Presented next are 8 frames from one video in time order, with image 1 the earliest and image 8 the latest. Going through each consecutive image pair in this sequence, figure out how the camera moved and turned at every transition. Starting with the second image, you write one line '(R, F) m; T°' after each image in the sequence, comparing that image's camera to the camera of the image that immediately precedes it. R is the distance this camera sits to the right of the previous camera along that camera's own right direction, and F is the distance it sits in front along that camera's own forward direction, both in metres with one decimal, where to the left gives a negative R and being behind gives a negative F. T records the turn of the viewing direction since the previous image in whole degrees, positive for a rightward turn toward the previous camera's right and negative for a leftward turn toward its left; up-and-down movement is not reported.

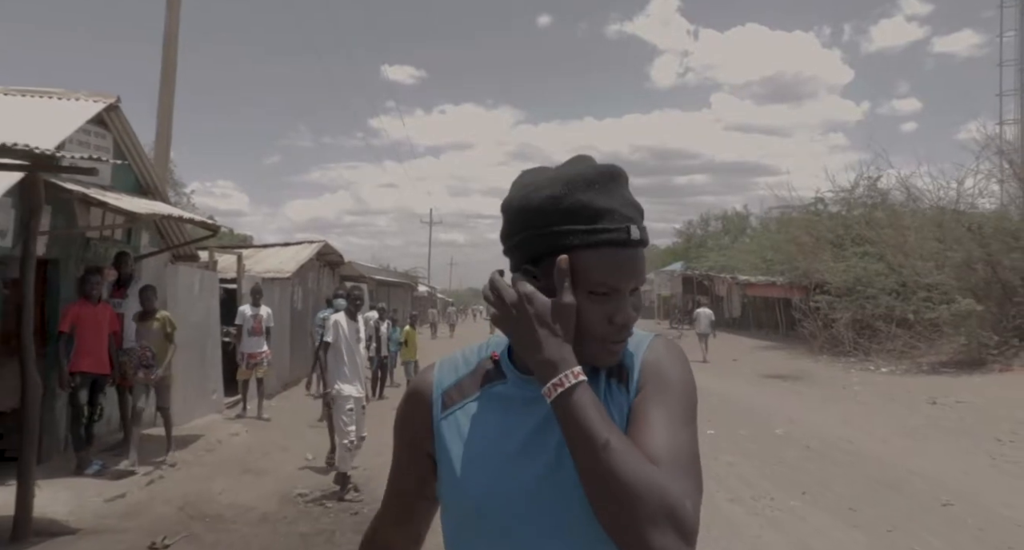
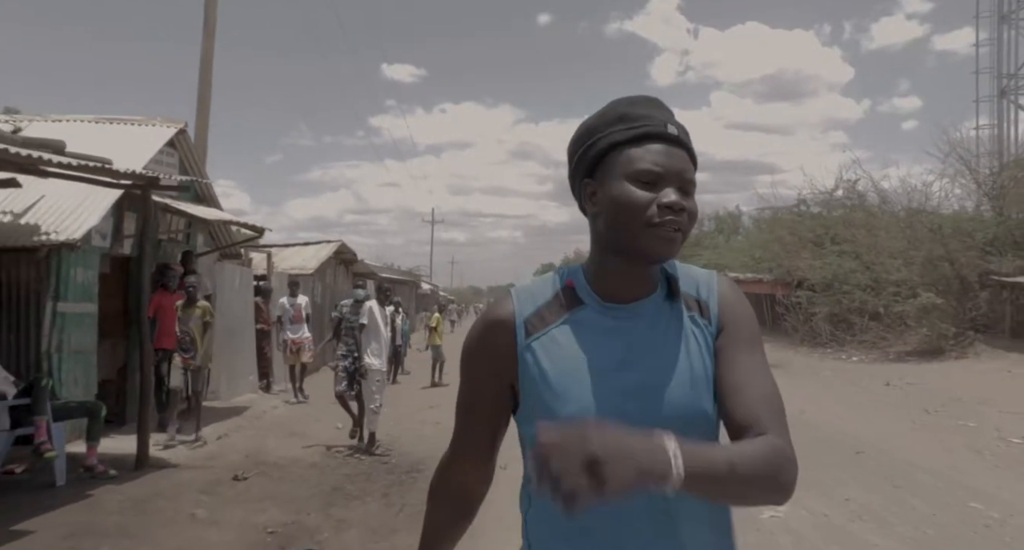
(0.0, -1.5) m; 0°
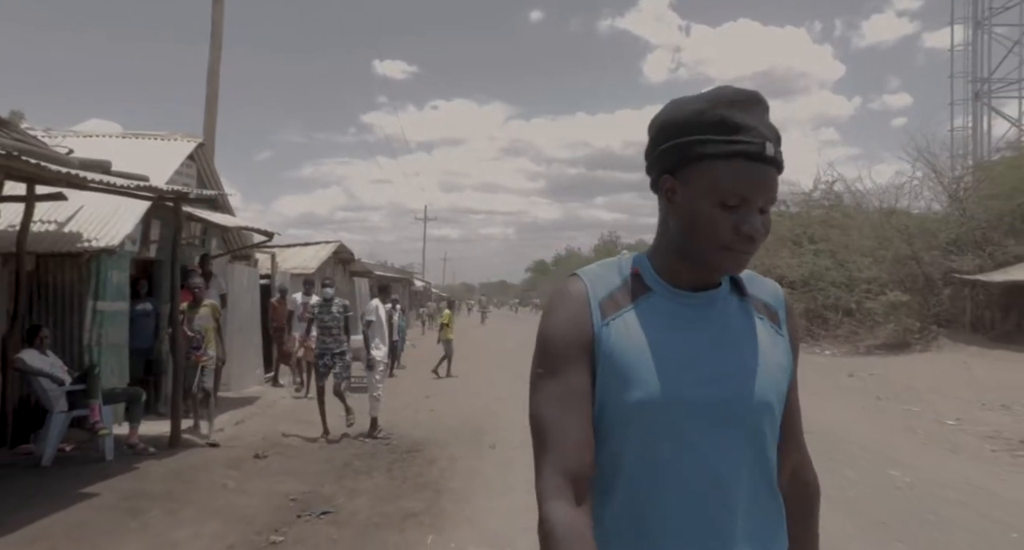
(+0.1, -0.9) m; +1°
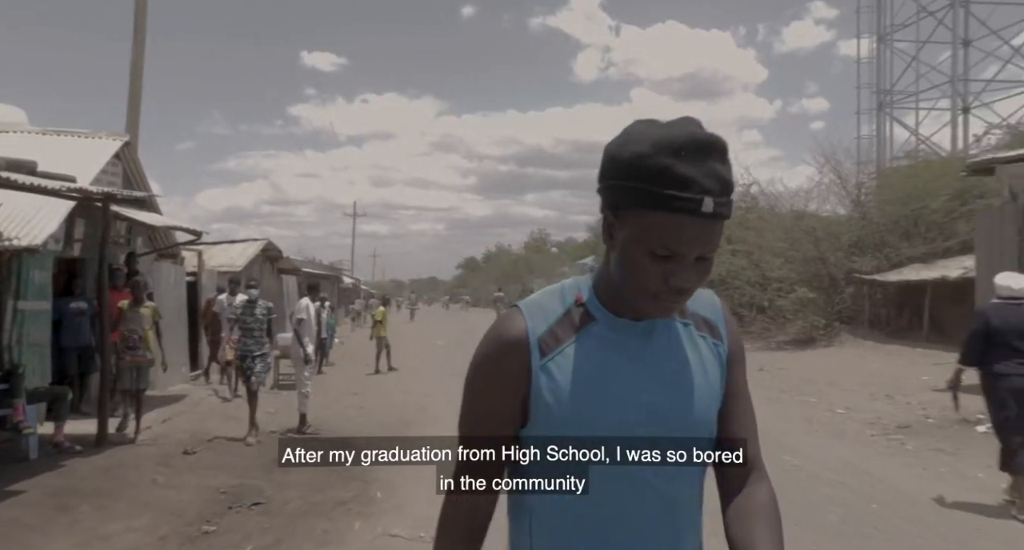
(0.0, -0.5) m; +6°
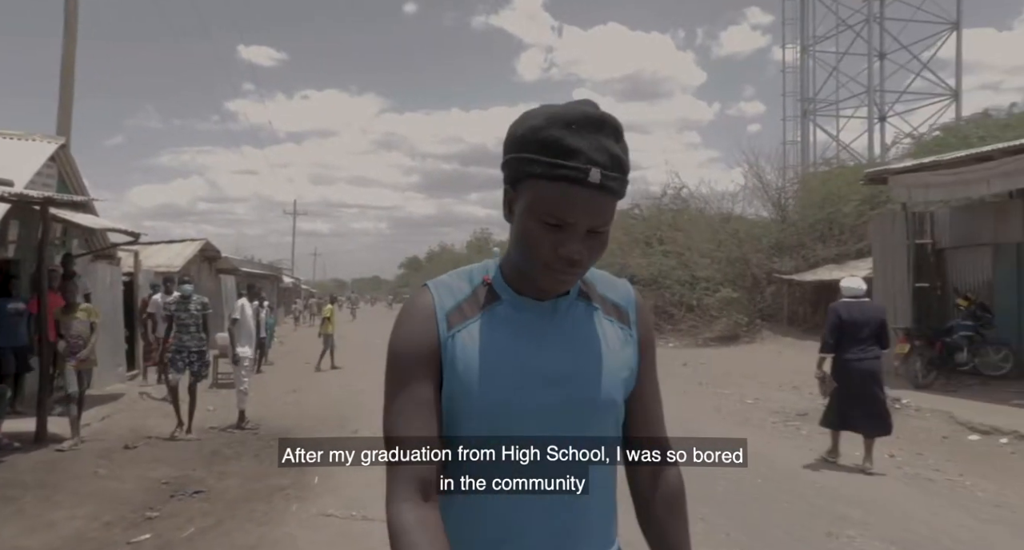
(+0.2, -0.6) m; +5°
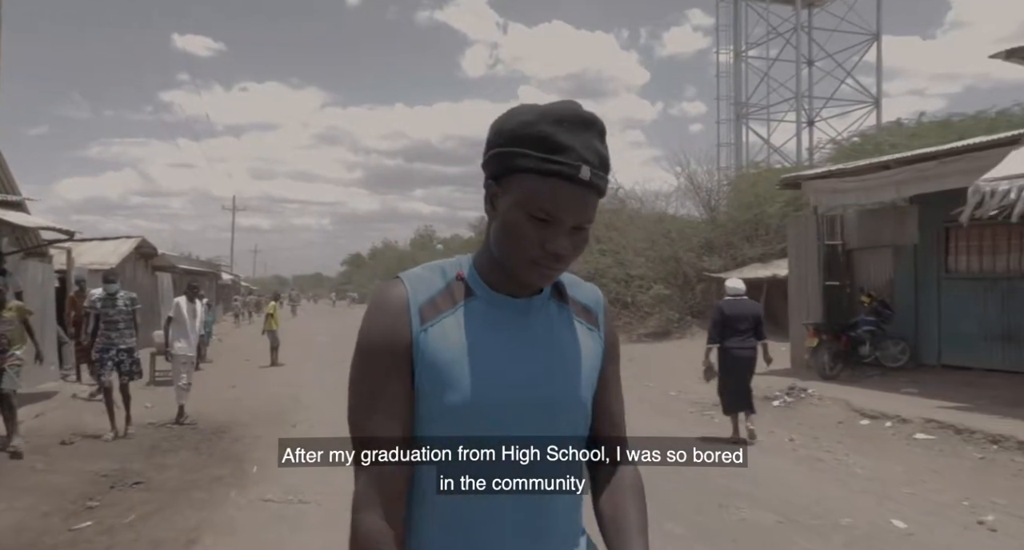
(+0.2, -0.6) m; +5°
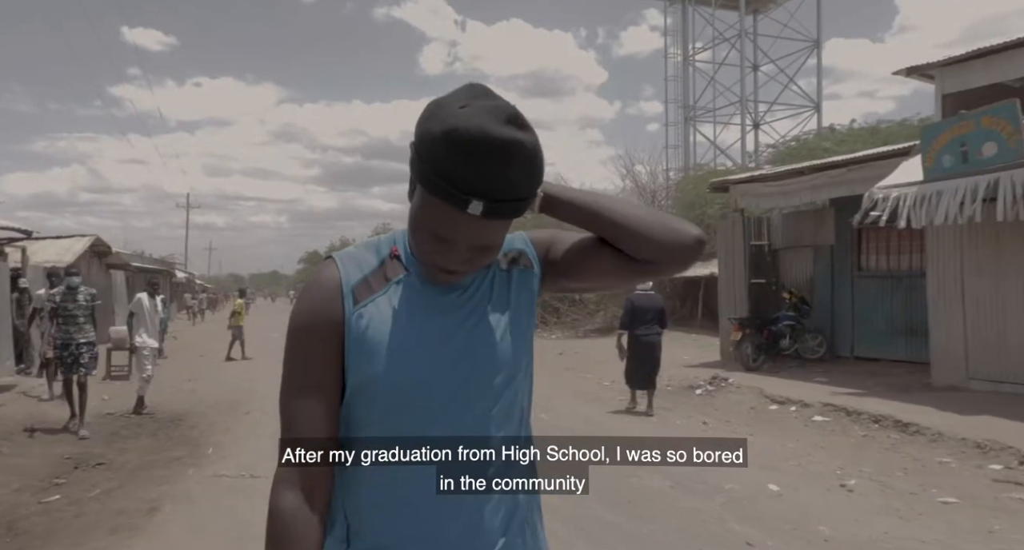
(+0.4, -0.9) m; +3°
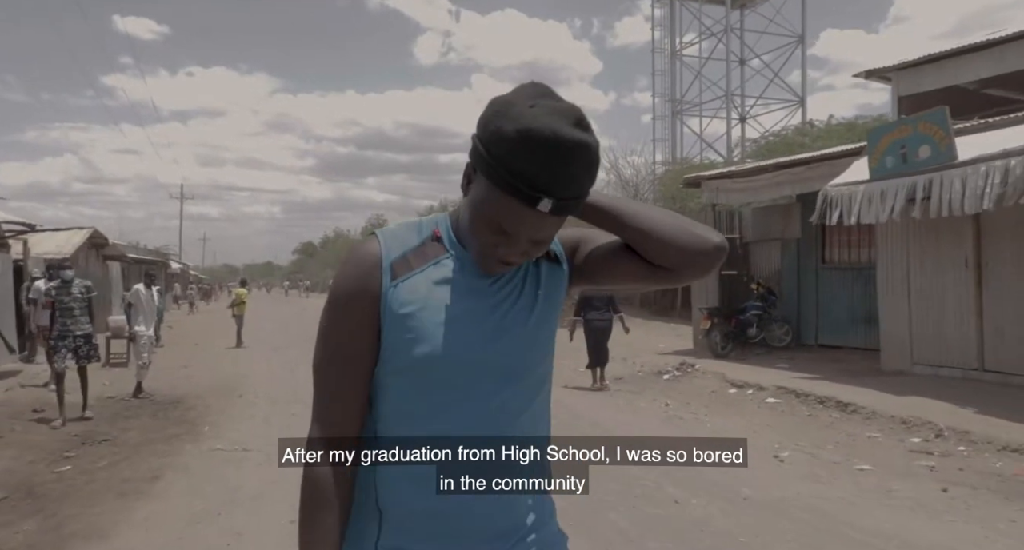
(+0.4, -0.8) m; 0°
